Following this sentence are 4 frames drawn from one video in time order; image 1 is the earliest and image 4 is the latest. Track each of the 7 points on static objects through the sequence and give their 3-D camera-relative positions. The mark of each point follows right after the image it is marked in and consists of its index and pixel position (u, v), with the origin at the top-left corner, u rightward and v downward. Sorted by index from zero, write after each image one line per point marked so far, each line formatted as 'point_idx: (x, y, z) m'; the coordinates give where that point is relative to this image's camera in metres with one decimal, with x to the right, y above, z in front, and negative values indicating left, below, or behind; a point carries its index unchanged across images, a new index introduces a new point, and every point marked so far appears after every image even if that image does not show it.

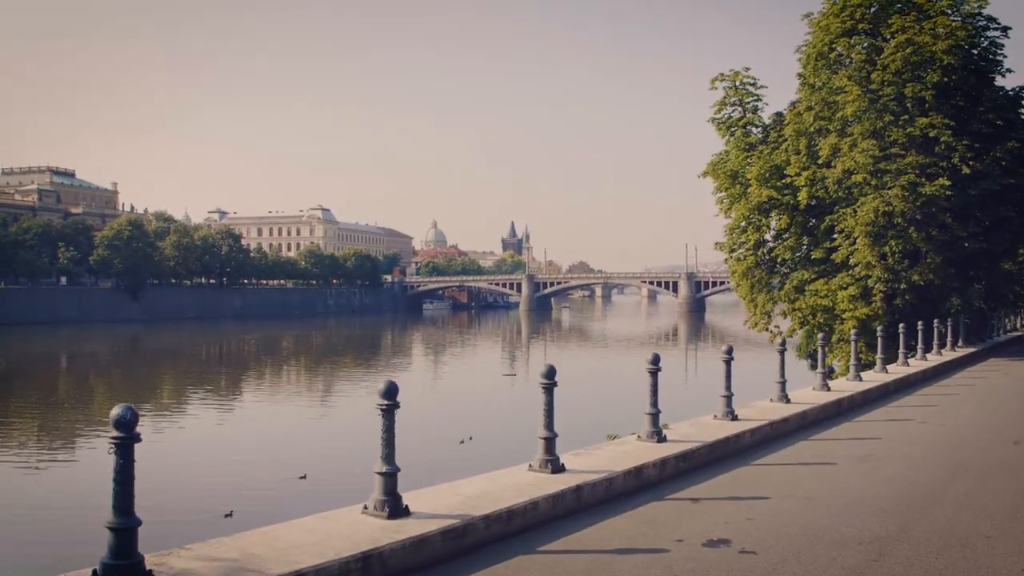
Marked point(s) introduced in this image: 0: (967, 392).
0: (+13.8, -3.6, +15.9) m
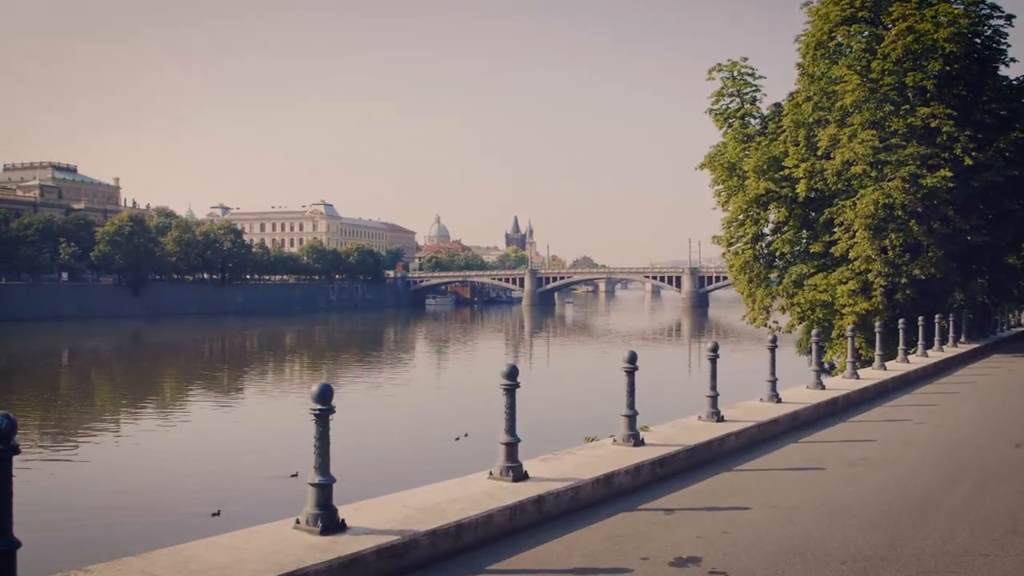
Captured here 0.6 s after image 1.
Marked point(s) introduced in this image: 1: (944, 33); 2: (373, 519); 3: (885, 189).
0: (+15.6, -3.4, +17.0) m
1: (+16.4, +9.4, +19.0) m
2: (-2.1, -3.6, +8.0) m
3: (+14.3, +3.6, +19.1) m
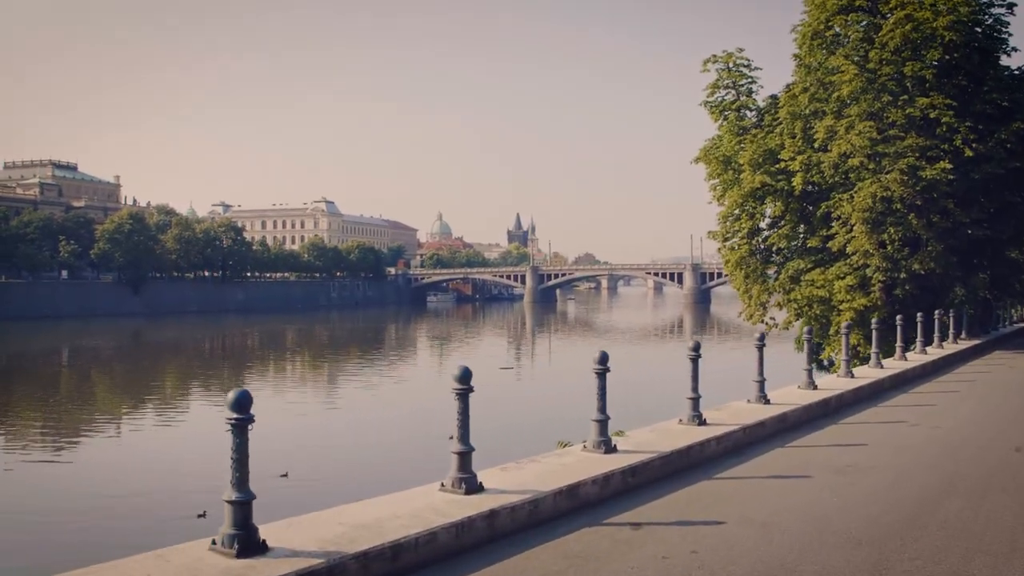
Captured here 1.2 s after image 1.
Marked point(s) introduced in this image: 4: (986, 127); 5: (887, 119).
0: (+14.7, -3.2, +16.1) m
1: (+15.5, +9.6, +18.1) m
2: (-3.1, -3.6, +7.1) m
3: (+13.4, +3.8, +18.1) m
4: (+18.4, +6.2, +19.5) m
5: (+14.0, +6.3, +18.8) m
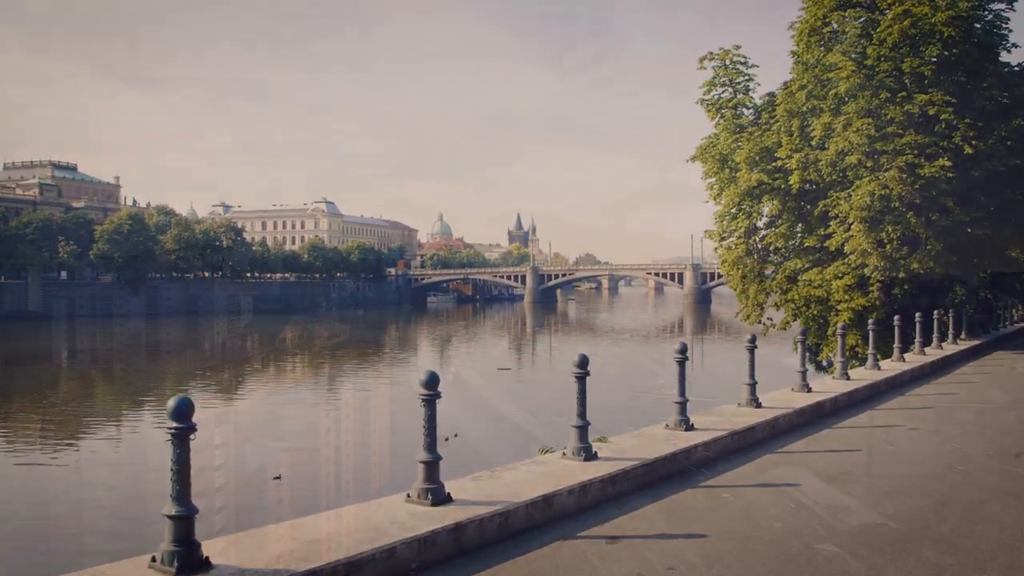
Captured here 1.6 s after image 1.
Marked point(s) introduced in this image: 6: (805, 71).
0: (+14.2, -3.2, +15.7) m
1: (+15.1, +9.6, +17.6) m
2: (-3.5, -3.6, +6.7) m
3: (+12.9, +3.8, +17.7) m
4: (+18.0, +6.2, +19.0) m
5: (+13.6, +6.3, +18.4) m
6: (+11.7, +8.8, +20.1) m
